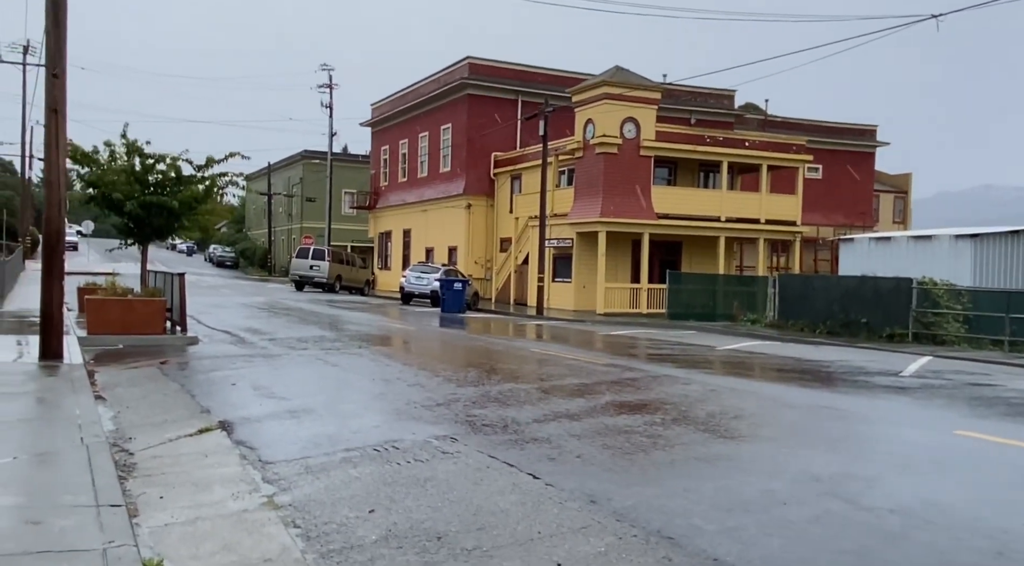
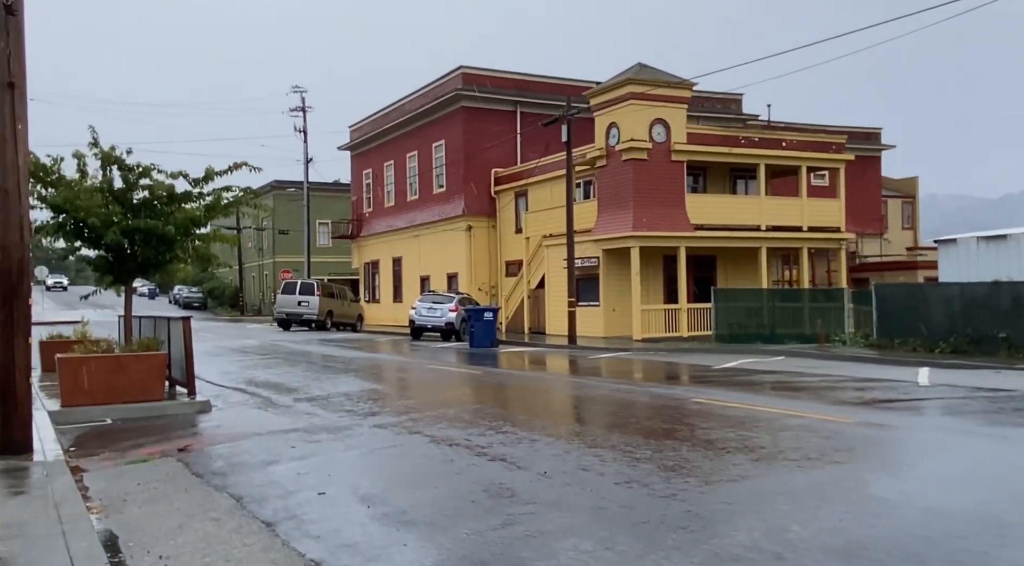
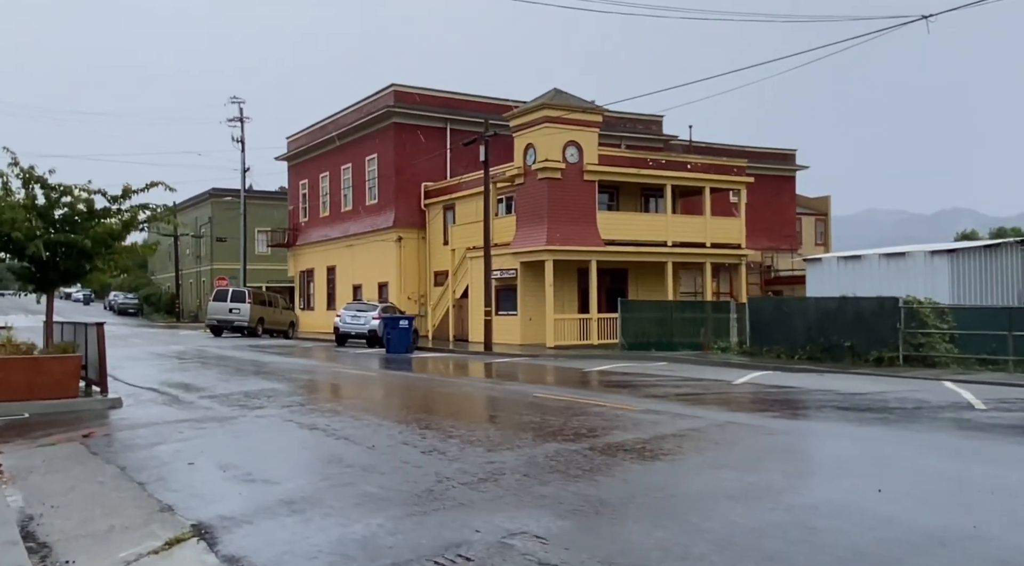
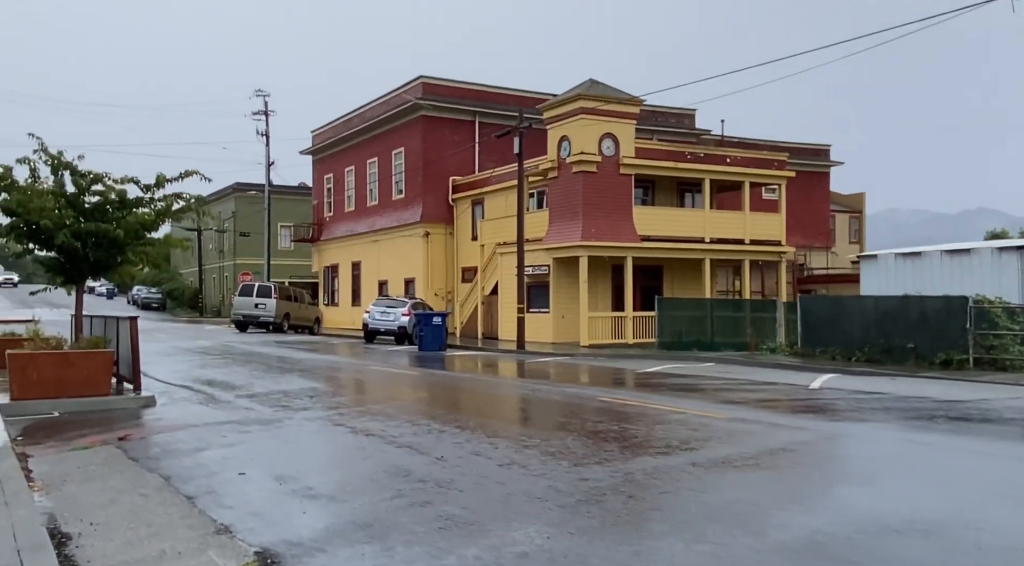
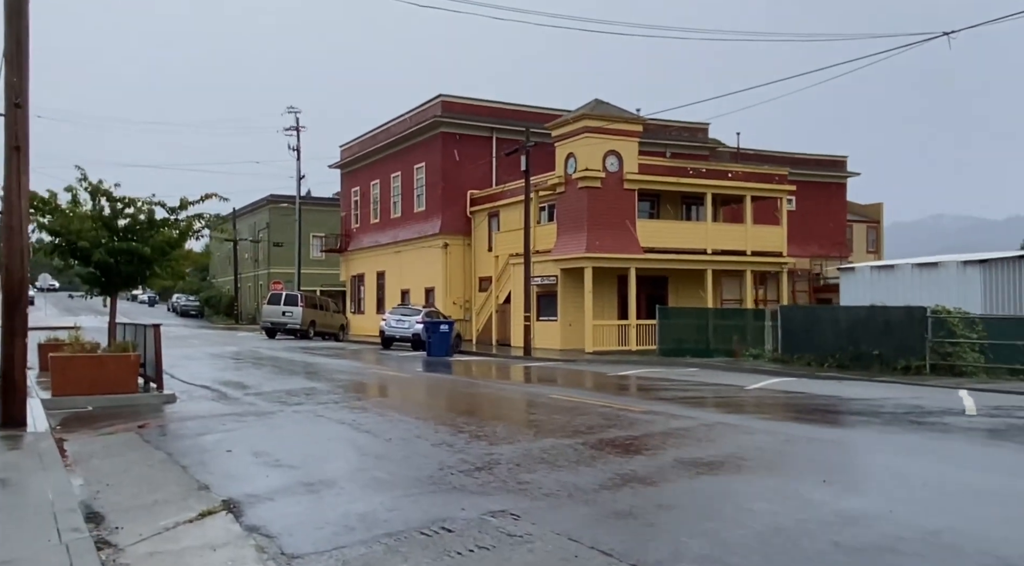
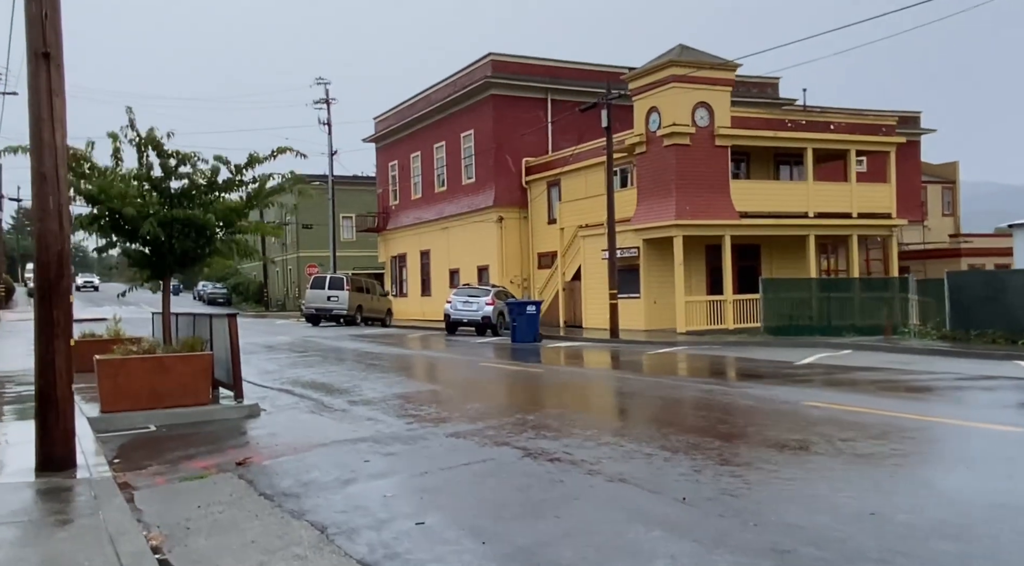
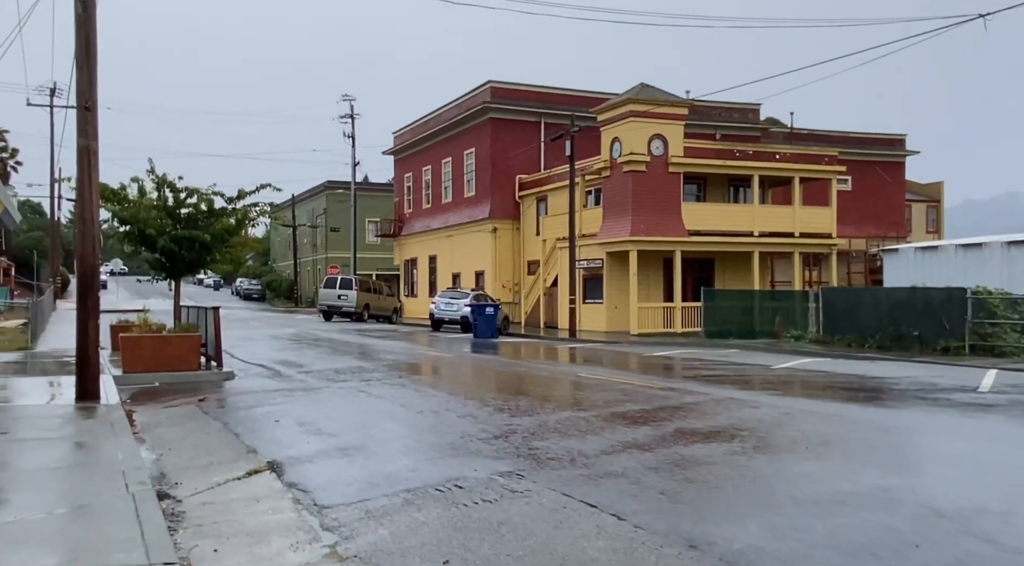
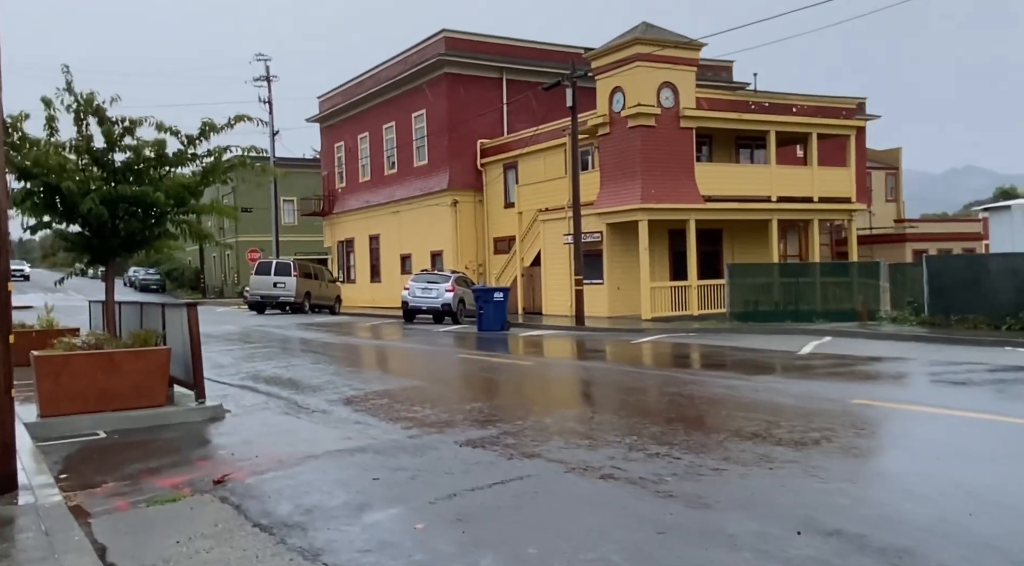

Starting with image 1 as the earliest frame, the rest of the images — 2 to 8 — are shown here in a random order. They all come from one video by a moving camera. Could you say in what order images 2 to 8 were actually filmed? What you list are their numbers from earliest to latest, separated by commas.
7, 5, 3, 4, 2, 6, 8
